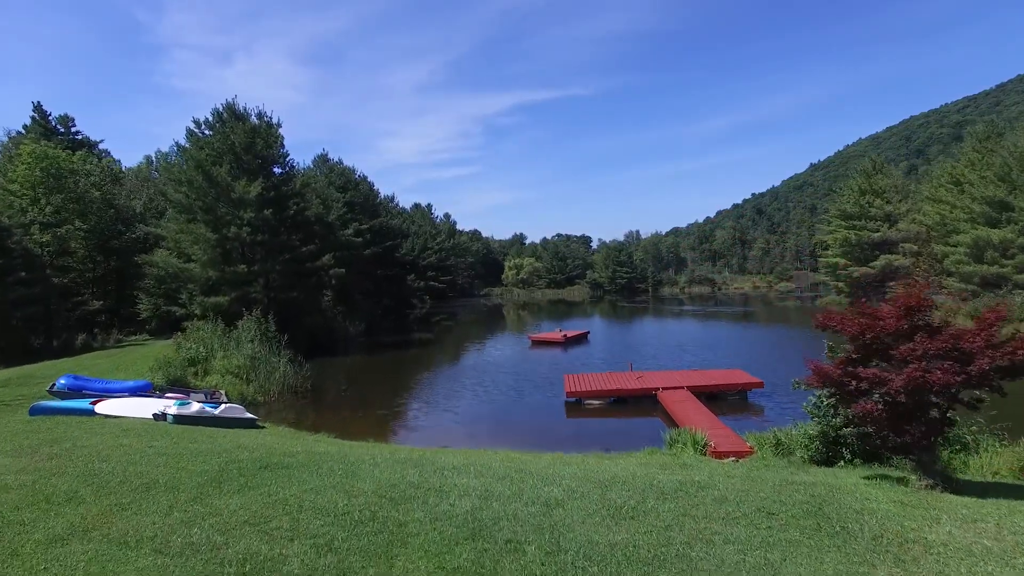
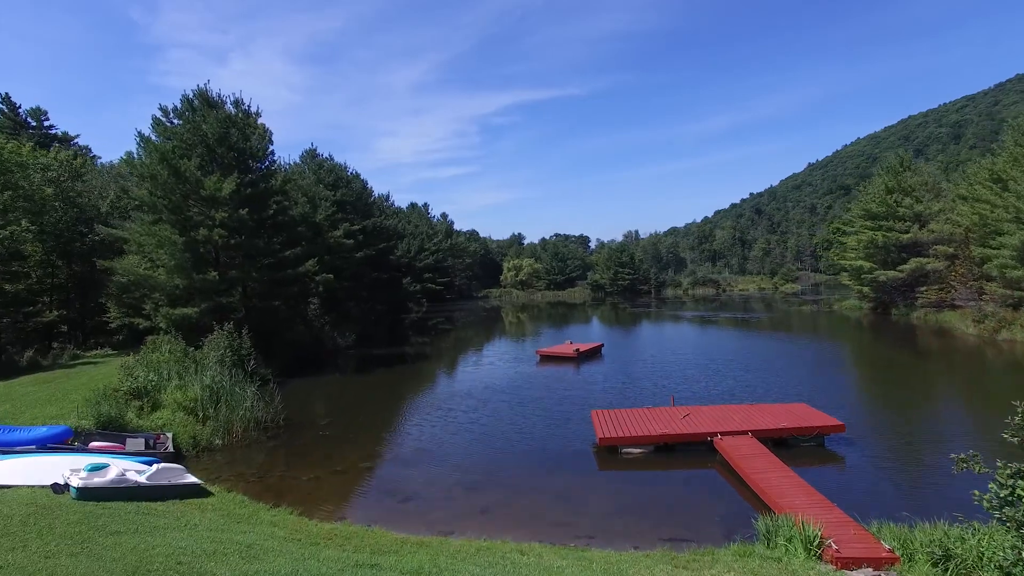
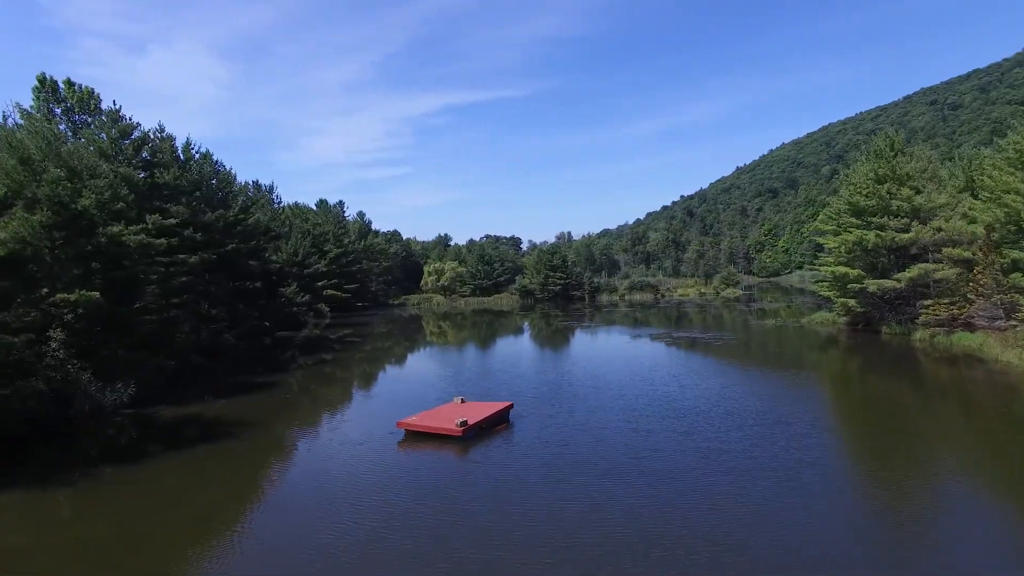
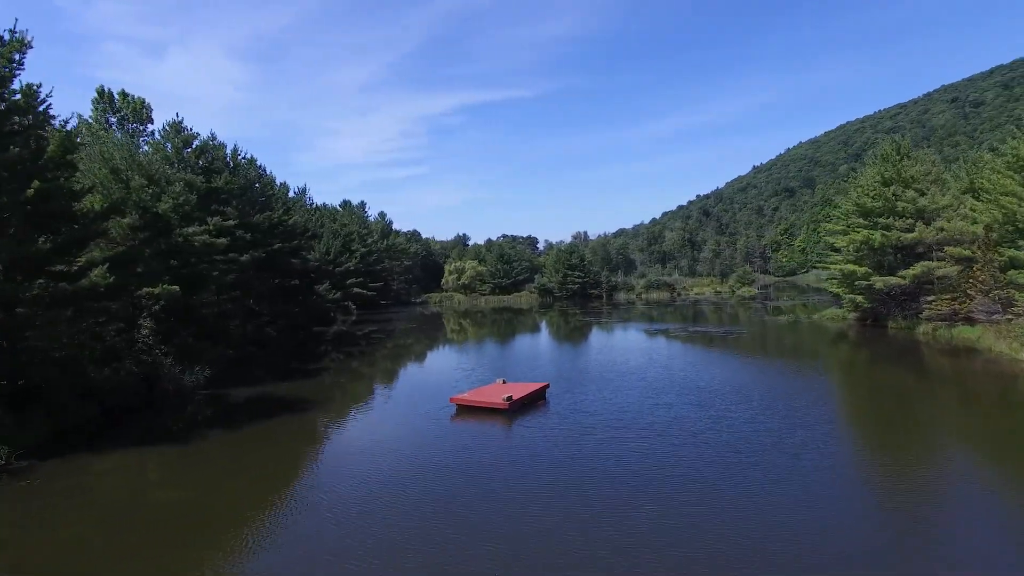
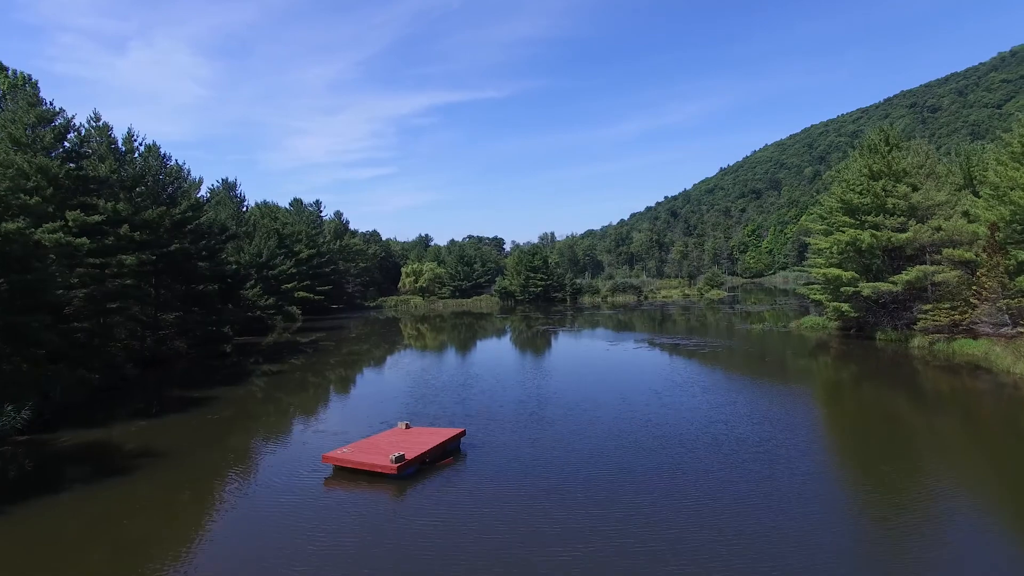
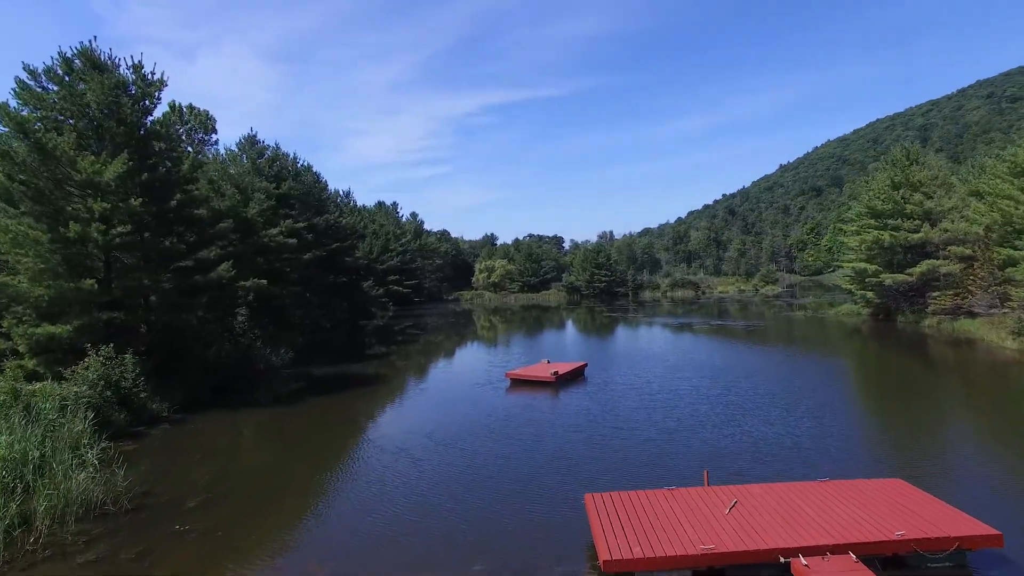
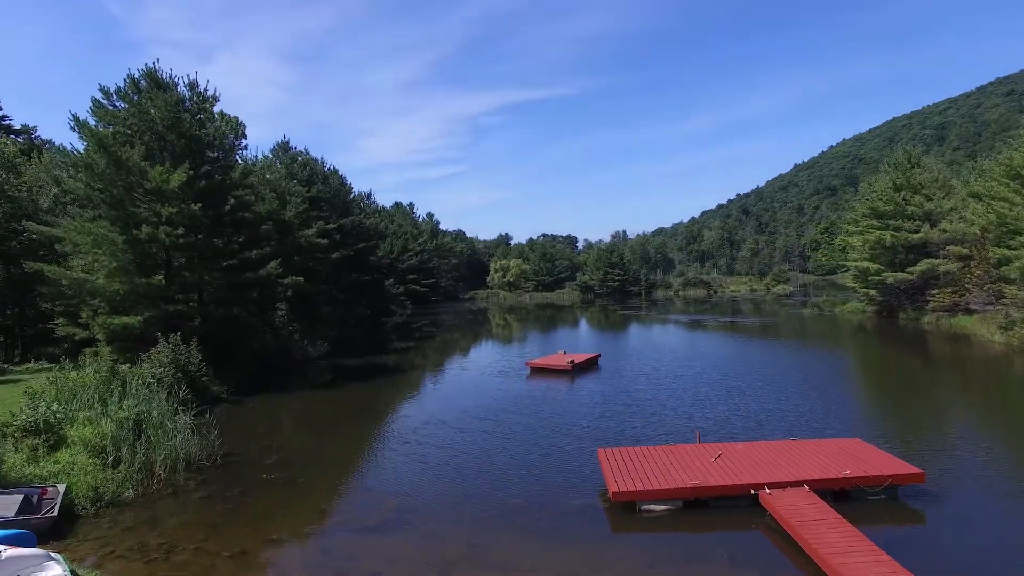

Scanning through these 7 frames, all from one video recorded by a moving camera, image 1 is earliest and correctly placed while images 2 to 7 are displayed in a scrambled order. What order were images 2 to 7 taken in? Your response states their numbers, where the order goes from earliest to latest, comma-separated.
2, 7, 6, 4, 3, 5
